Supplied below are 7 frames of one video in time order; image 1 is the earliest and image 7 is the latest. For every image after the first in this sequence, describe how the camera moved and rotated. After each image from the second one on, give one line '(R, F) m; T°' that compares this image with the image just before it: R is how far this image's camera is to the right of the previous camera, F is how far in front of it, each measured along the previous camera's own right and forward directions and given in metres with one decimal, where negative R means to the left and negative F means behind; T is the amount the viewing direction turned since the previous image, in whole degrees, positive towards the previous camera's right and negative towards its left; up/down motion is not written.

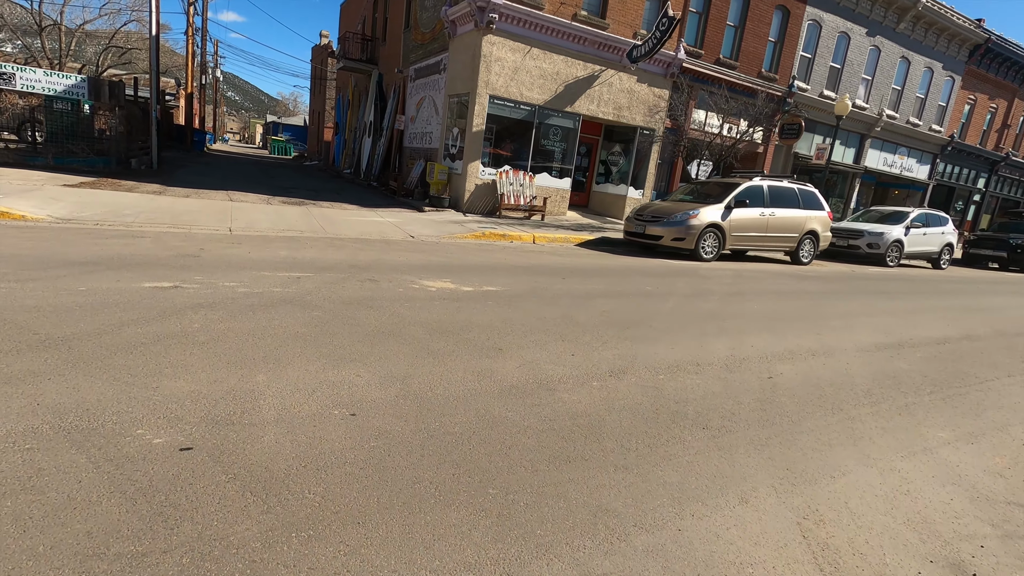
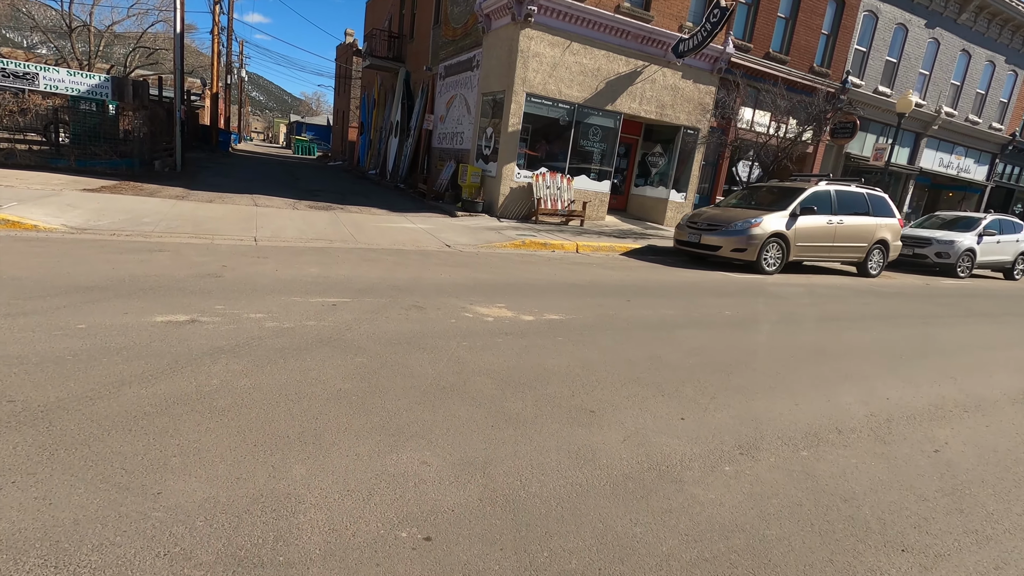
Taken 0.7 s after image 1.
(-0.5, +0.9) m; -2°
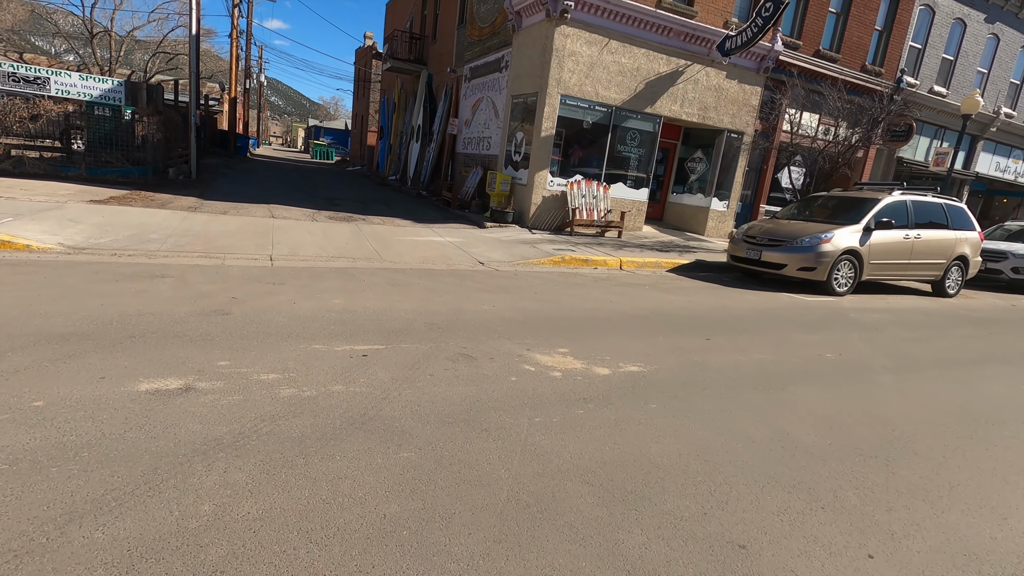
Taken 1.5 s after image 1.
(-0.5, +1.0) m; -2°
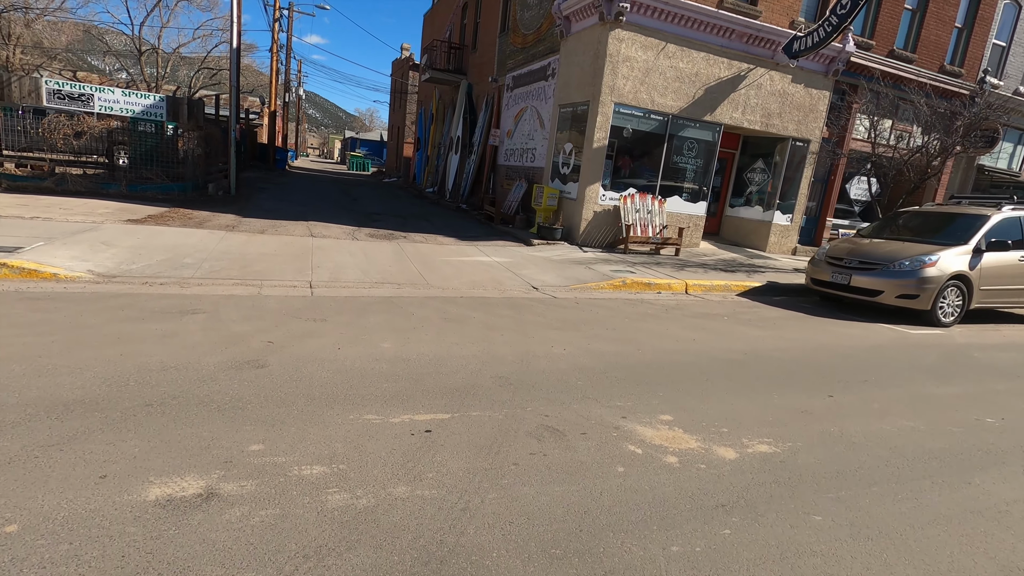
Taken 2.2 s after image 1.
(-0.4, +0.9) m; -3°
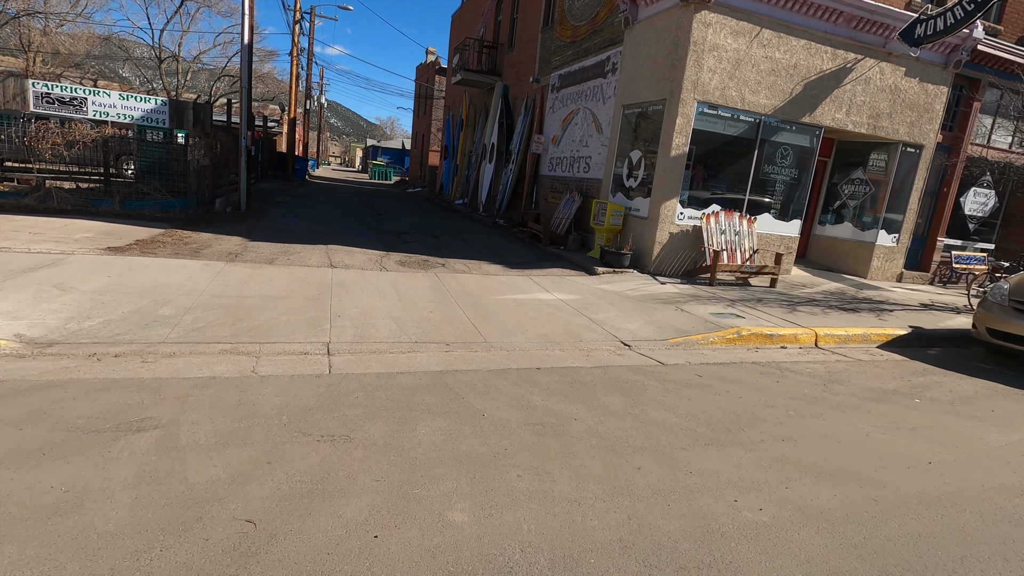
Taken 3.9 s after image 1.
(-0.8, +2.2) m; -2°
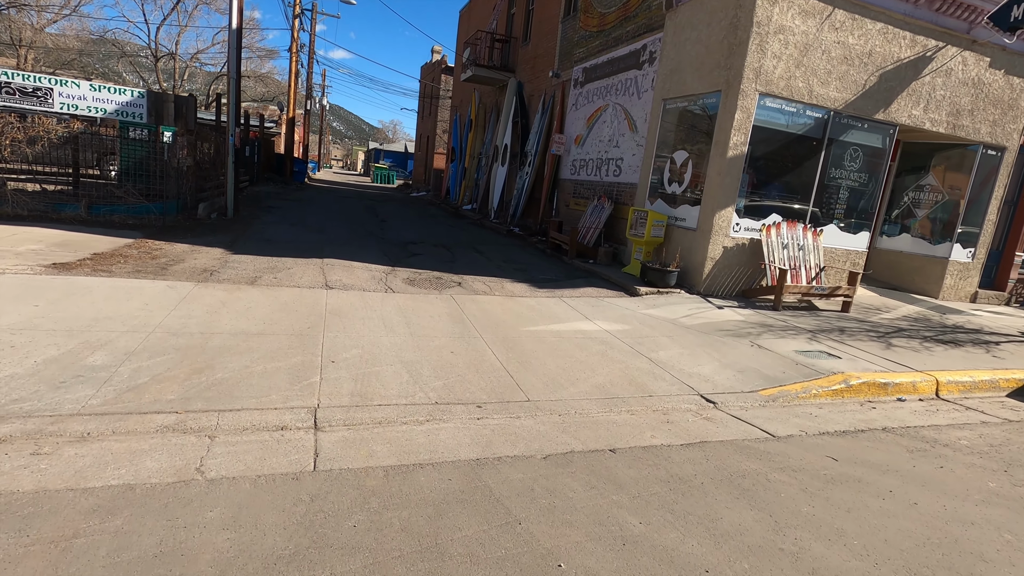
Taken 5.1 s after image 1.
(-0.5, +1.6) m; 0°
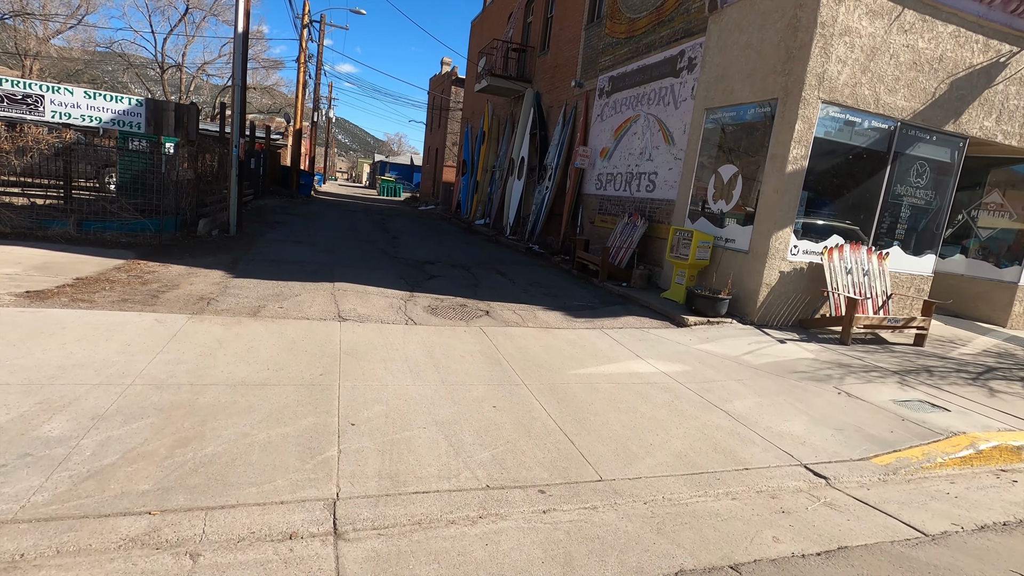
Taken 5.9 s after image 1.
(-0.5, +1.0) m; 0°
